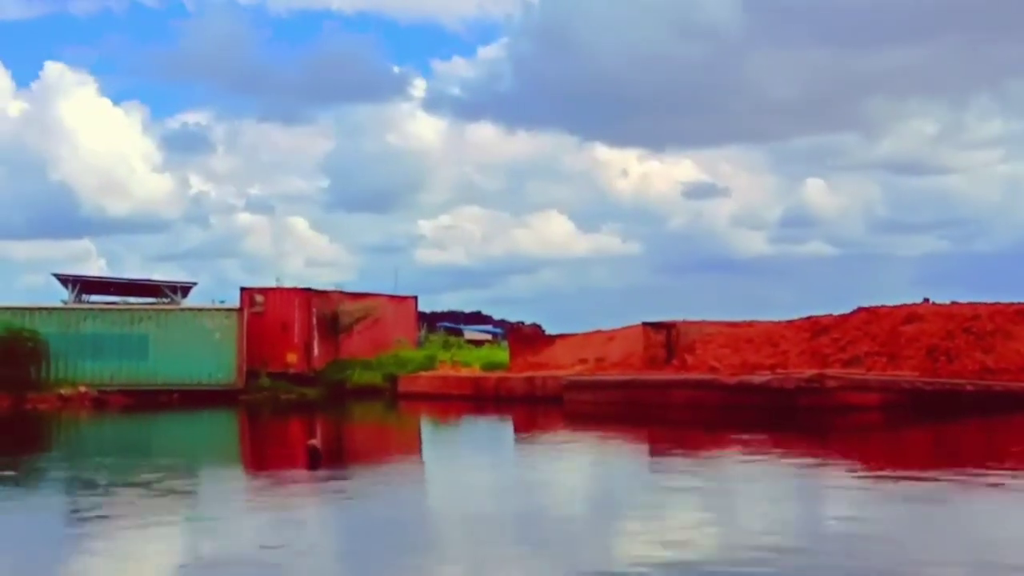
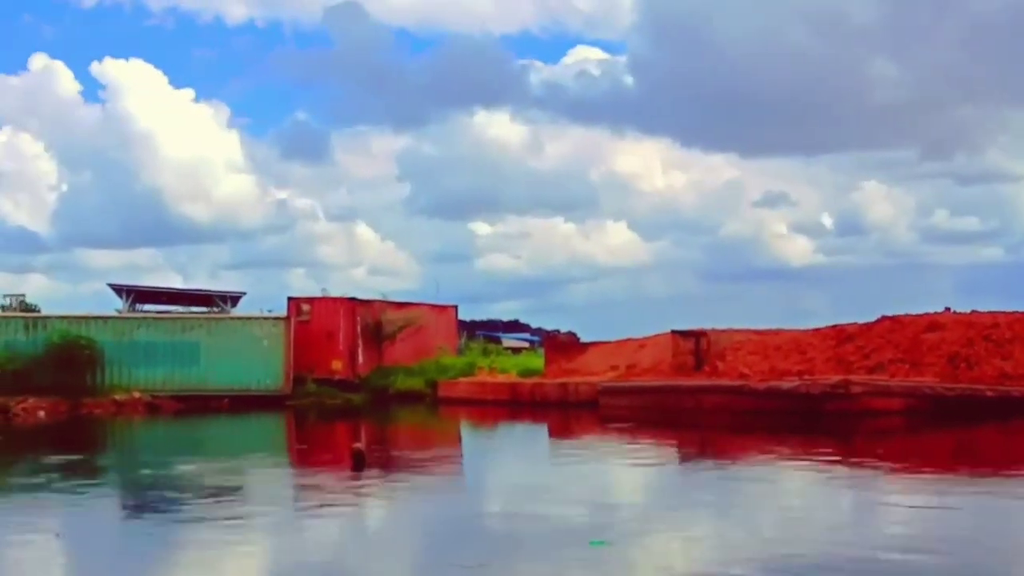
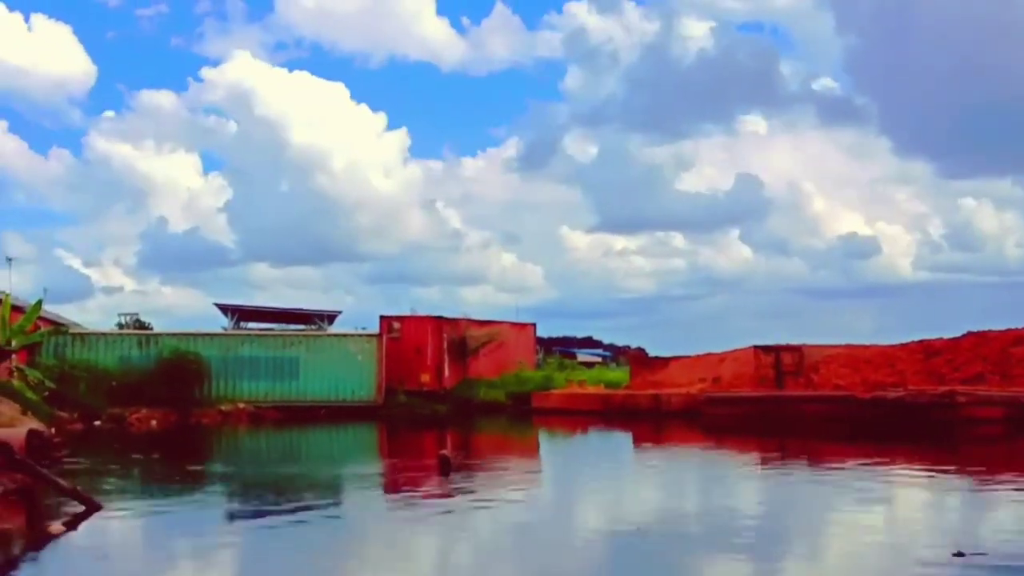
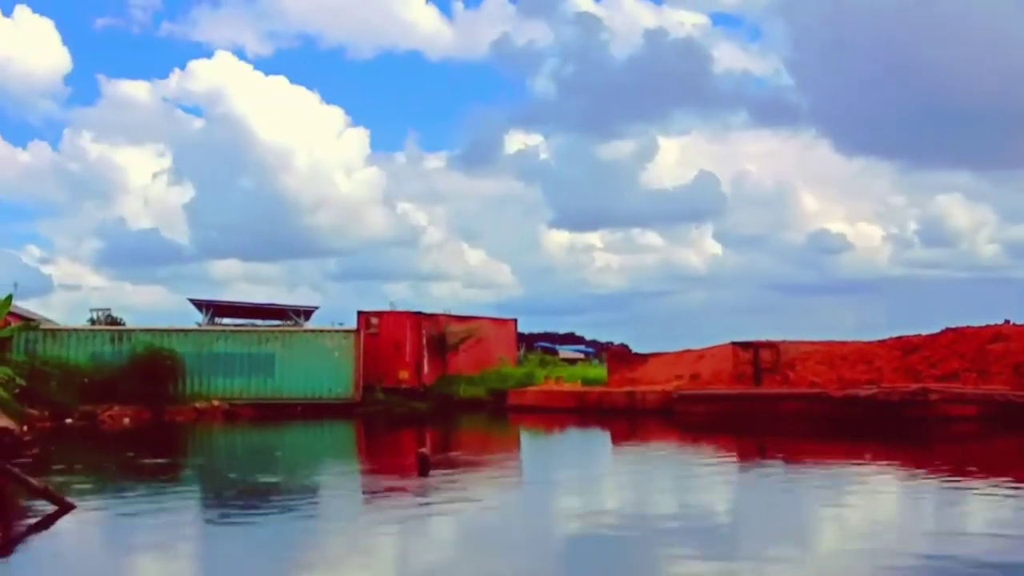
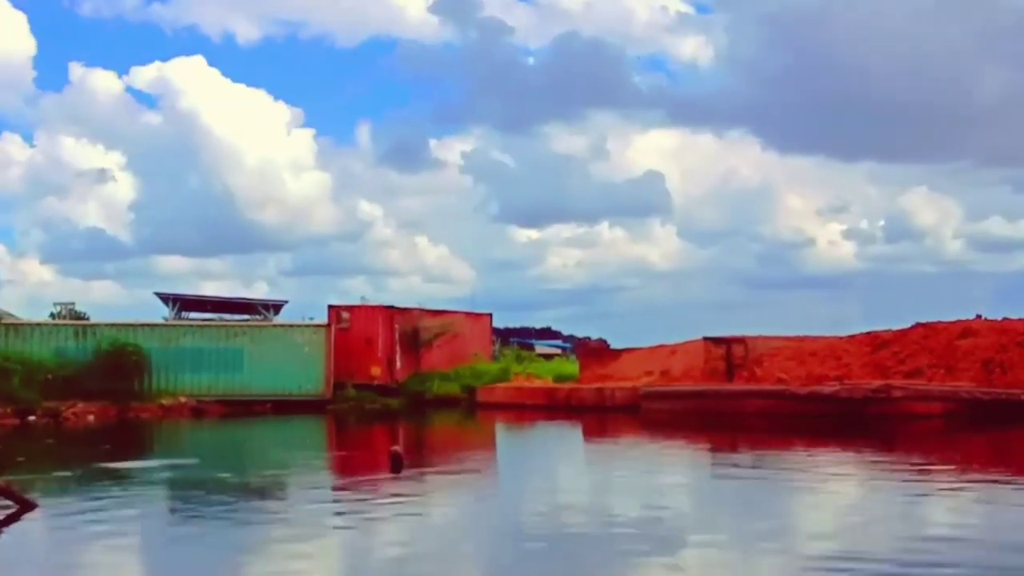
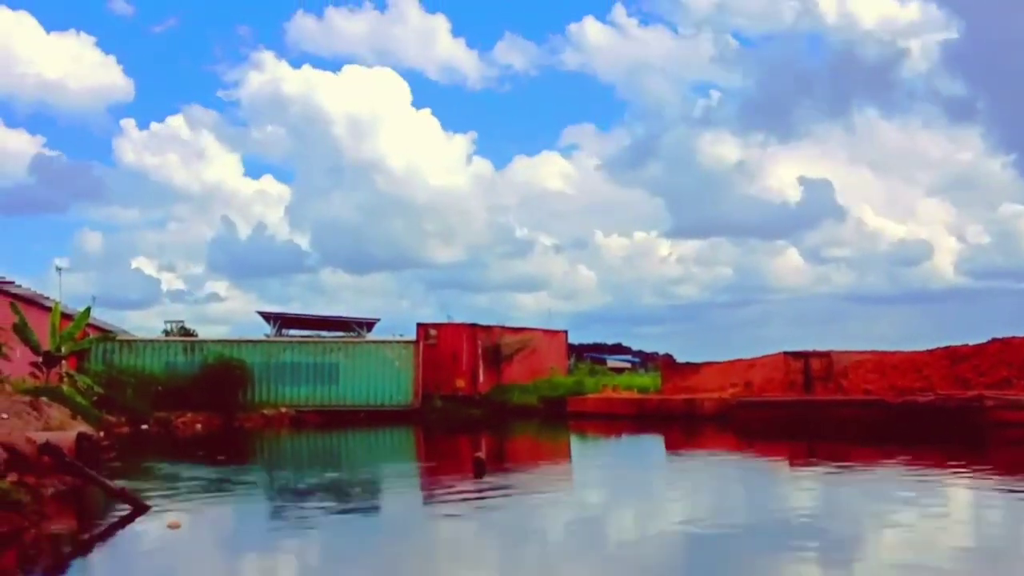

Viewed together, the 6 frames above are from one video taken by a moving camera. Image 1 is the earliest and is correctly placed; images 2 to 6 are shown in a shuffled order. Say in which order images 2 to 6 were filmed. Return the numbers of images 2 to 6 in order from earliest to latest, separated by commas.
2, 5, 4, 3, 6
